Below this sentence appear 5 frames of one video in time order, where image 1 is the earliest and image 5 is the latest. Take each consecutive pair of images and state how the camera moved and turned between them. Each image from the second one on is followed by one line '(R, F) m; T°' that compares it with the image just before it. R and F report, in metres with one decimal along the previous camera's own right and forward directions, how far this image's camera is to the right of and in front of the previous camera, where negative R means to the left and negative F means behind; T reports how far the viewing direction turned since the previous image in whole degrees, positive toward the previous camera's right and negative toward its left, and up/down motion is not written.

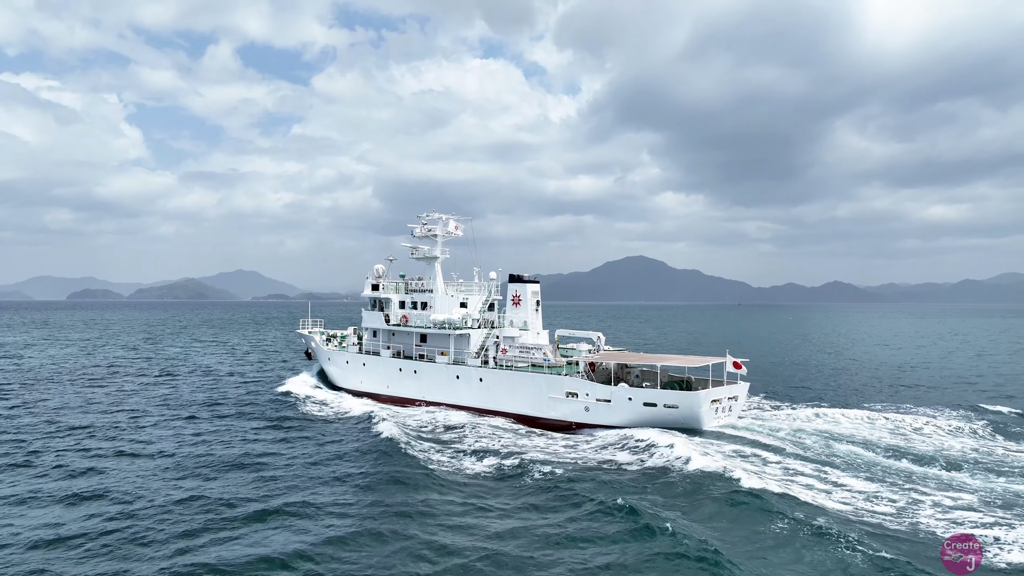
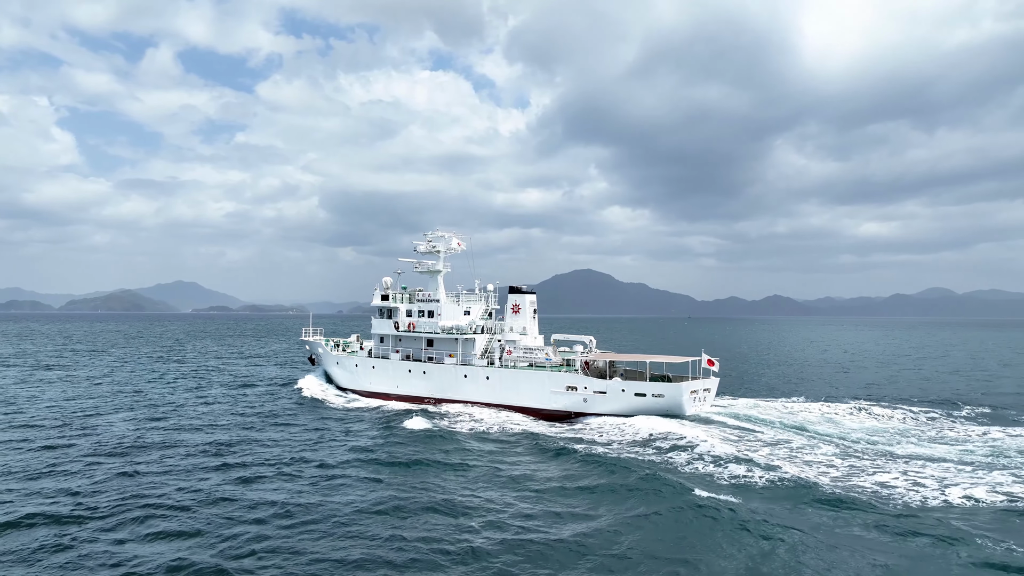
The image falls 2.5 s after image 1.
(+2.1, -1.9) m; -4°
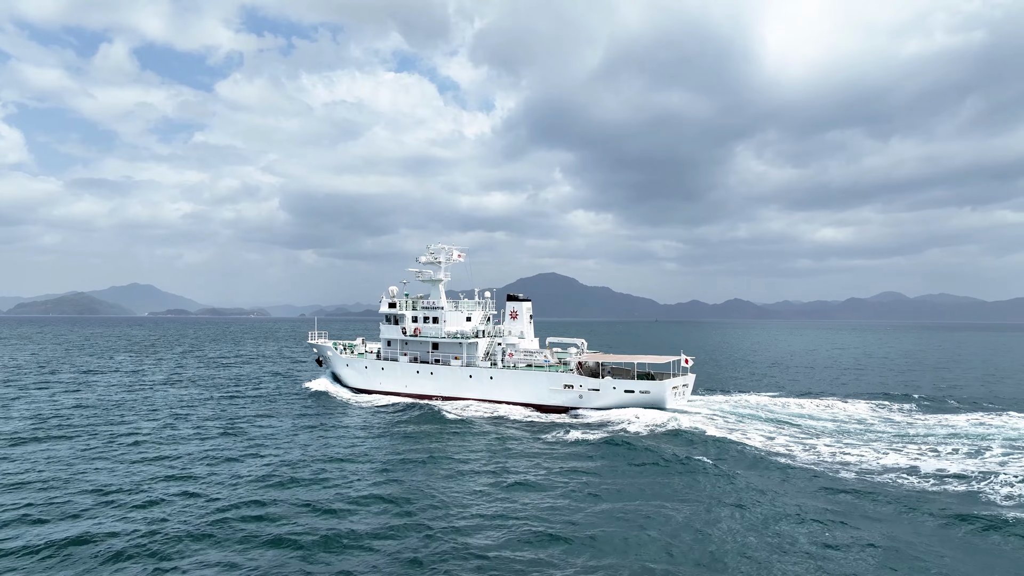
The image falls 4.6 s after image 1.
(-1.0, -2.1) m; +3°
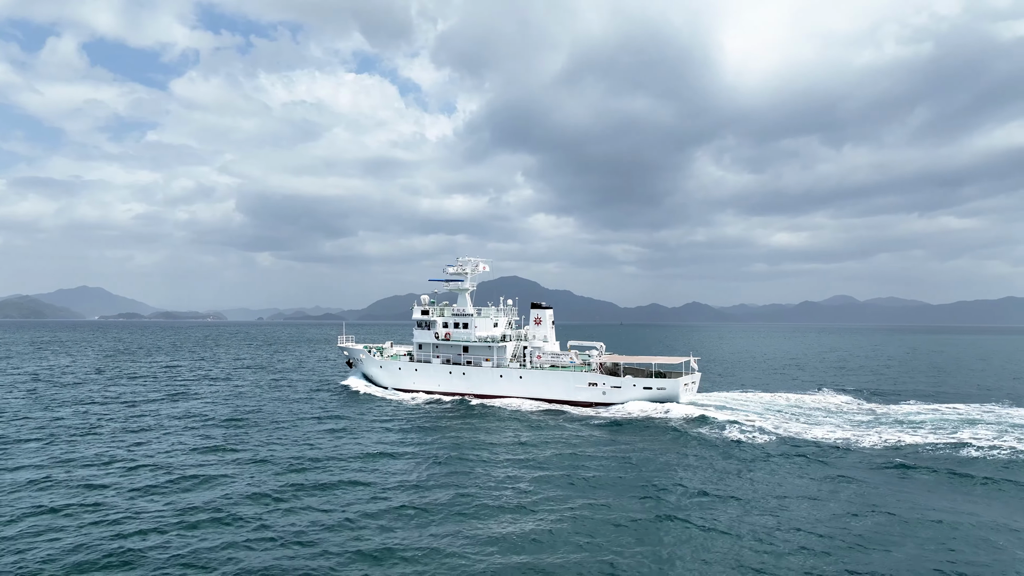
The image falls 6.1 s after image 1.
(-2.1, -2.5) m; +3°
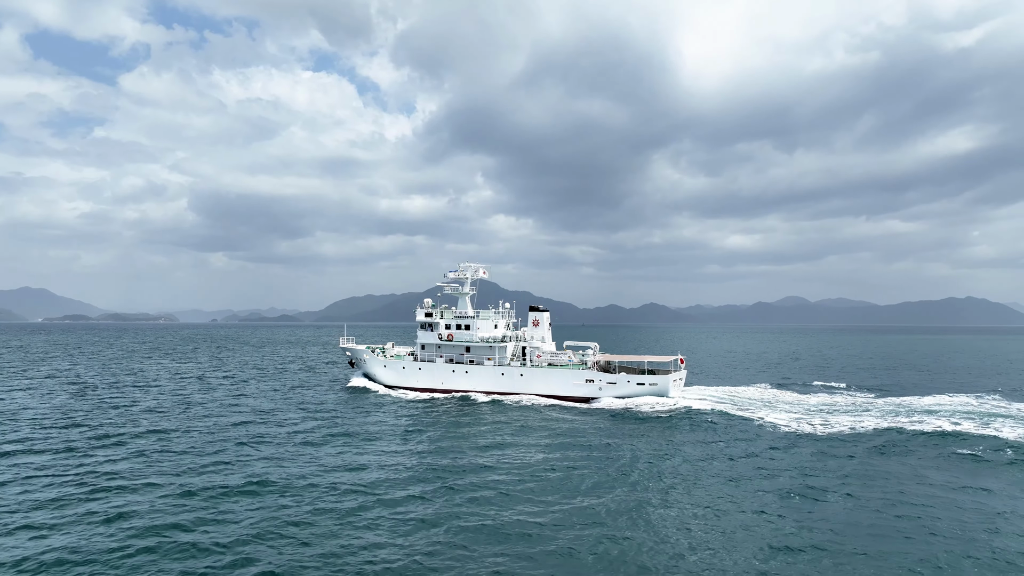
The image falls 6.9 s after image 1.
(-1.4, -1.7) m; +3°
